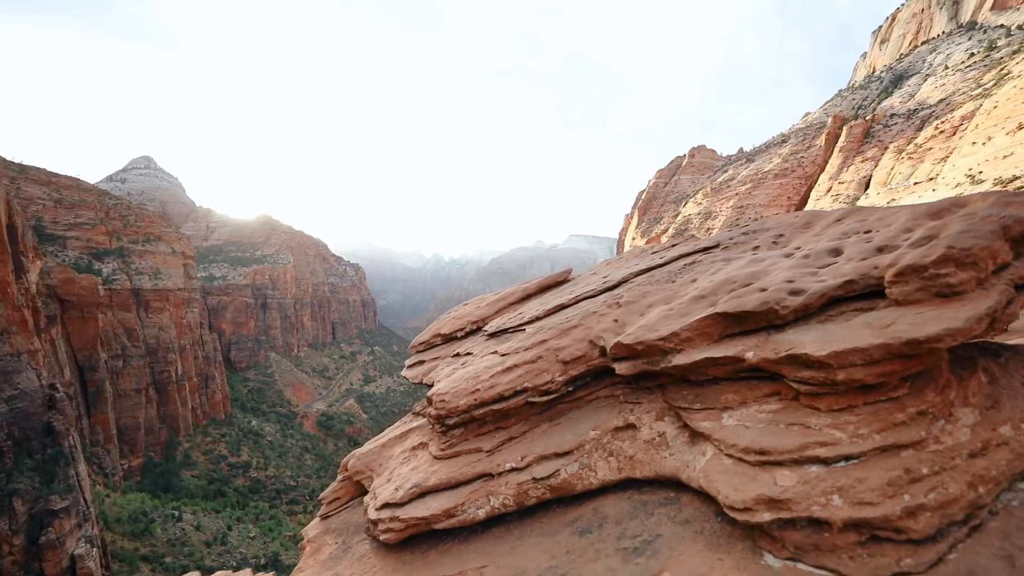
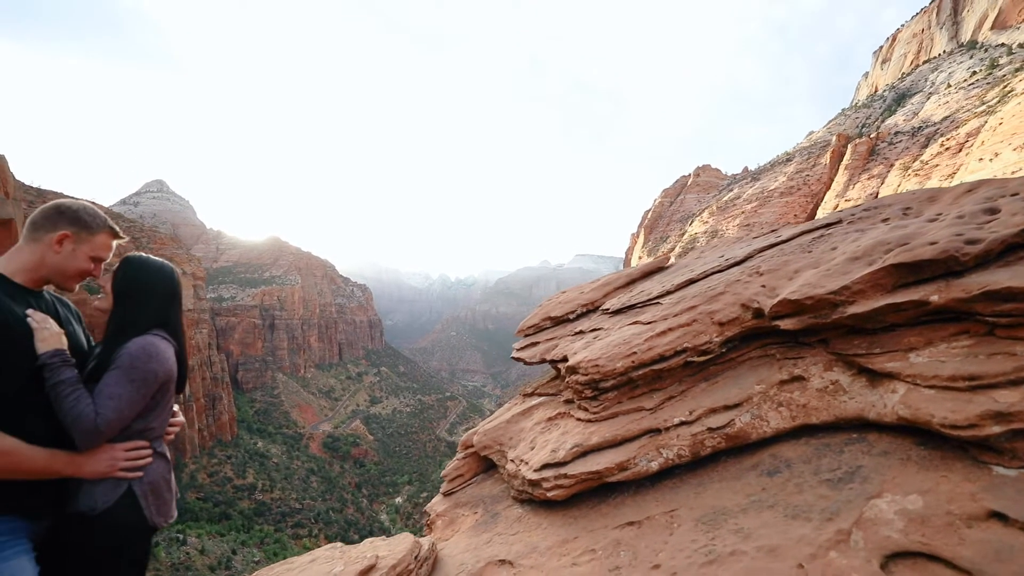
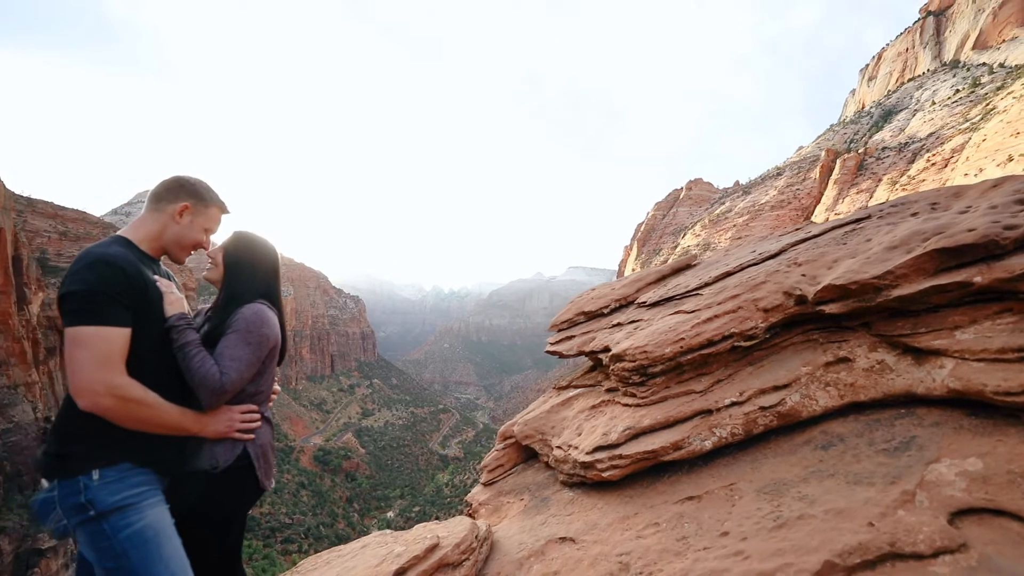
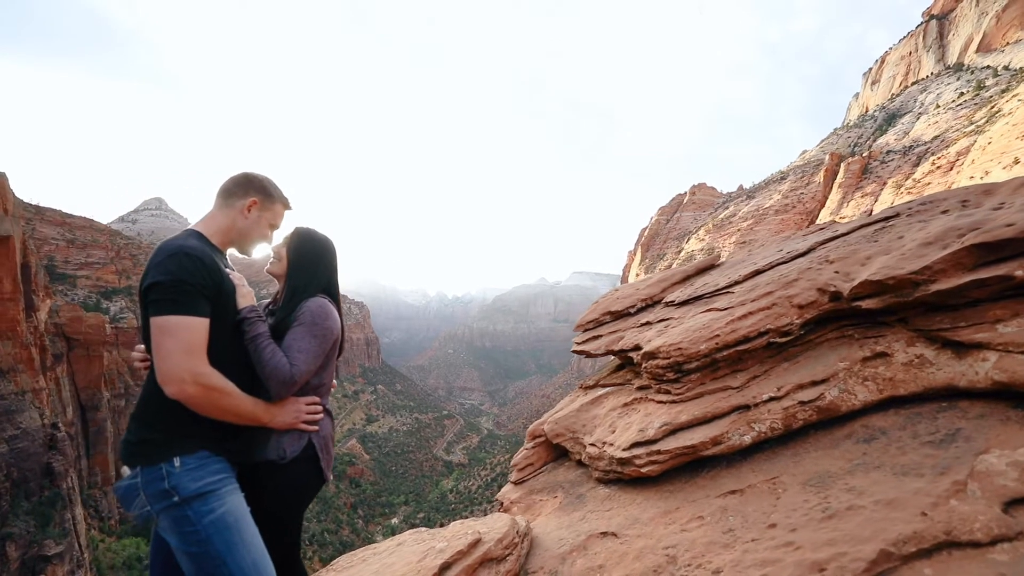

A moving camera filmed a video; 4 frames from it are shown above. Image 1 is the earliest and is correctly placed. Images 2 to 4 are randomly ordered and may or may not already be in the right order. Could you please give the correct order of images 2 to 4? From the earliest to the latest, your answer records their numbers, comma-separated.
2, 3, 4
